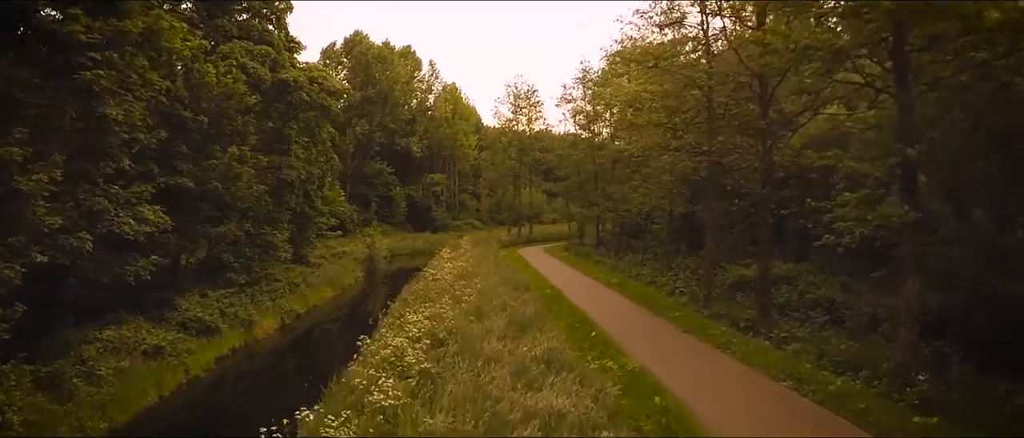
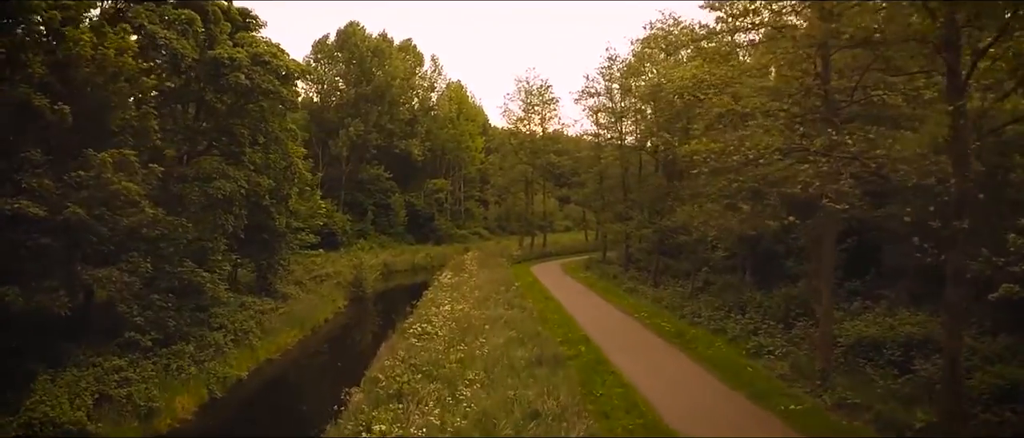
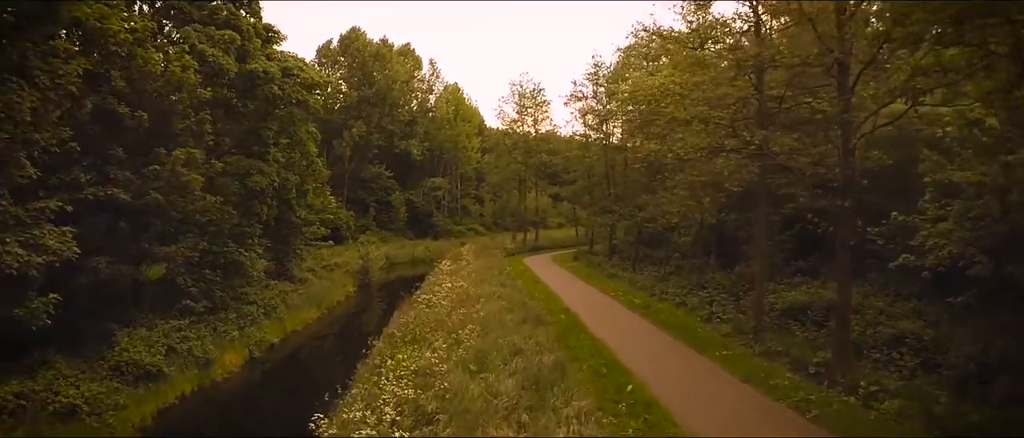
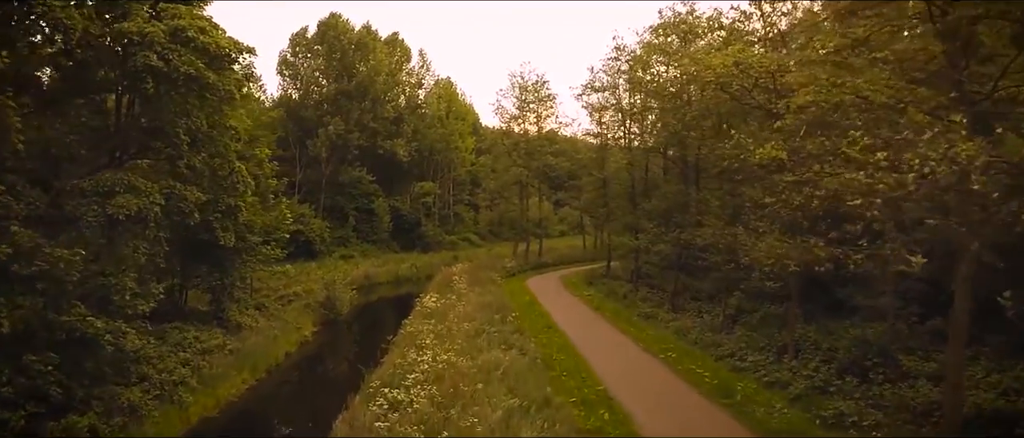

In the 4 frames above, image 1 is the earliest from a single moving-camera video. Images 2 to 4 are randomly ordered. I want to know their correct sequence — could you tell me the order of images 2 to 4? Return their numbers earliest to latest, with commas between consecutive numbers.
3, 2, 4
